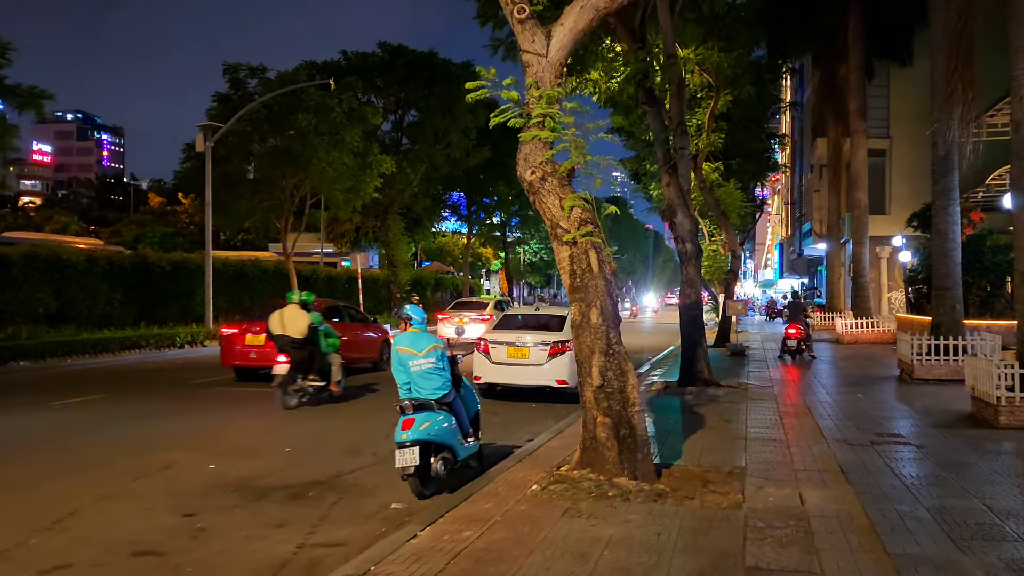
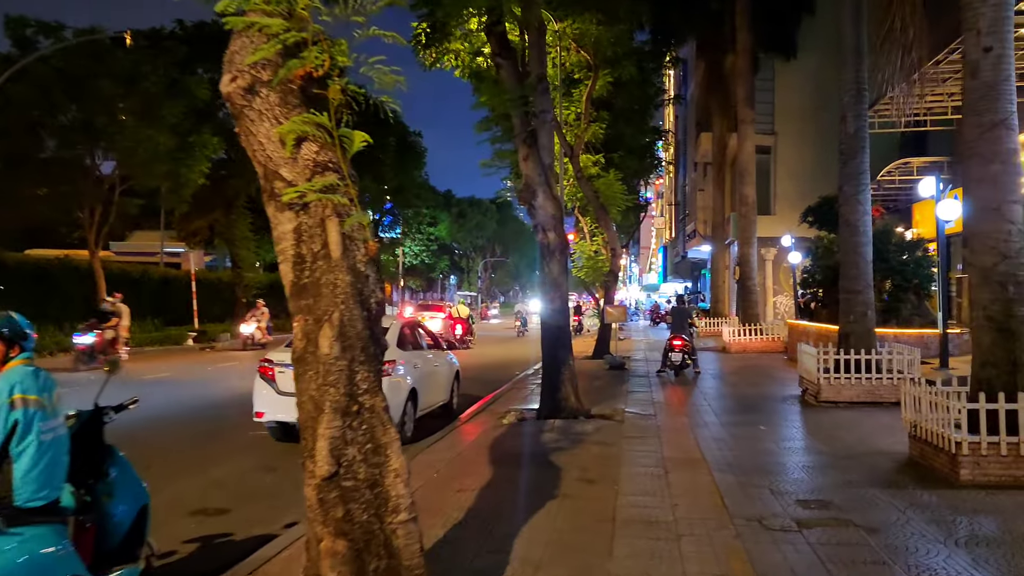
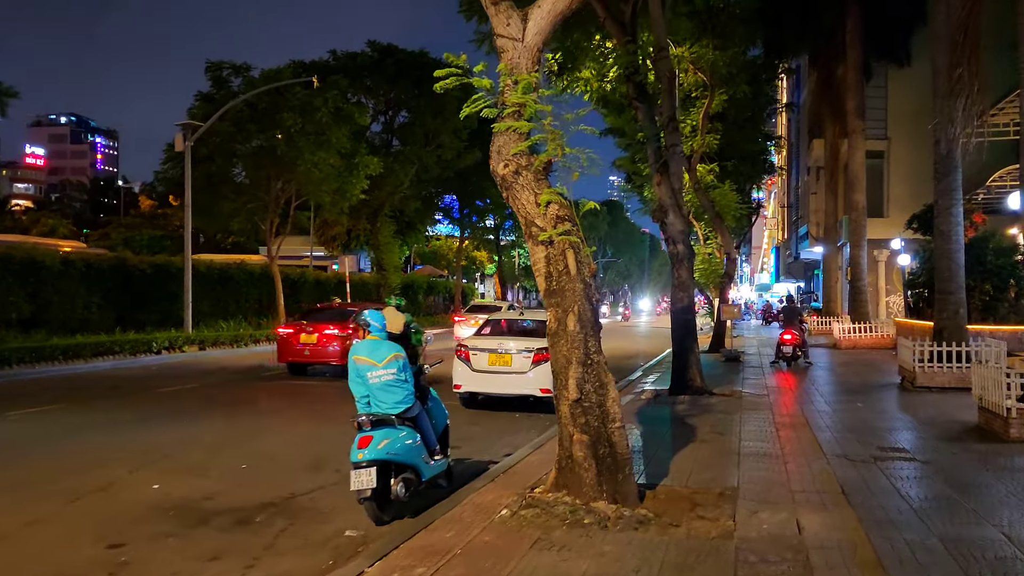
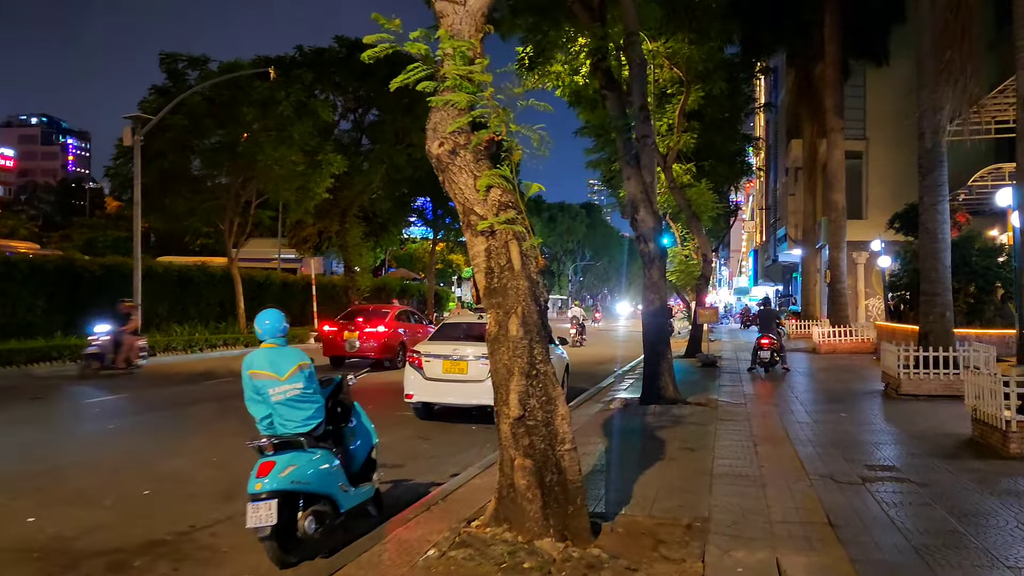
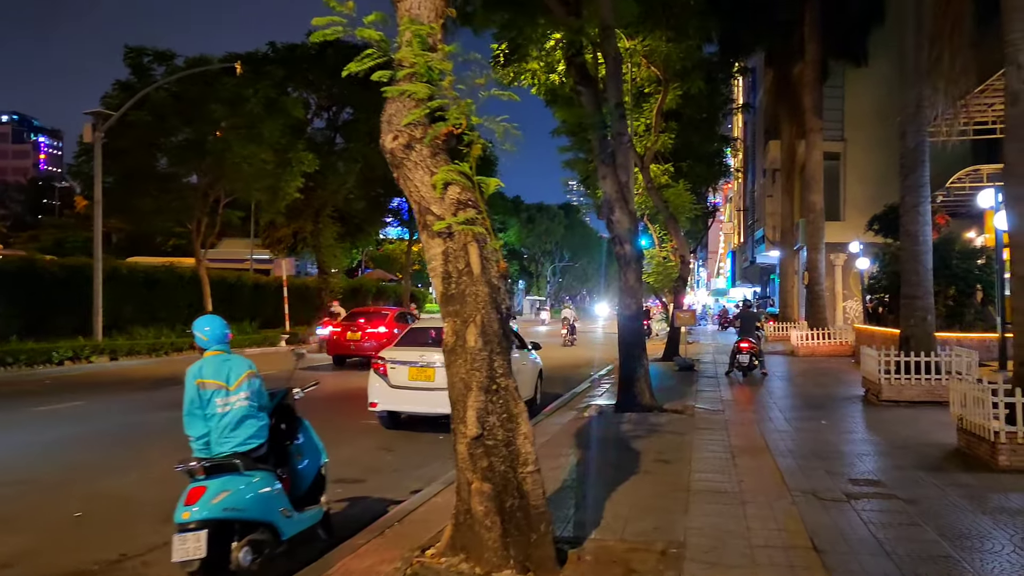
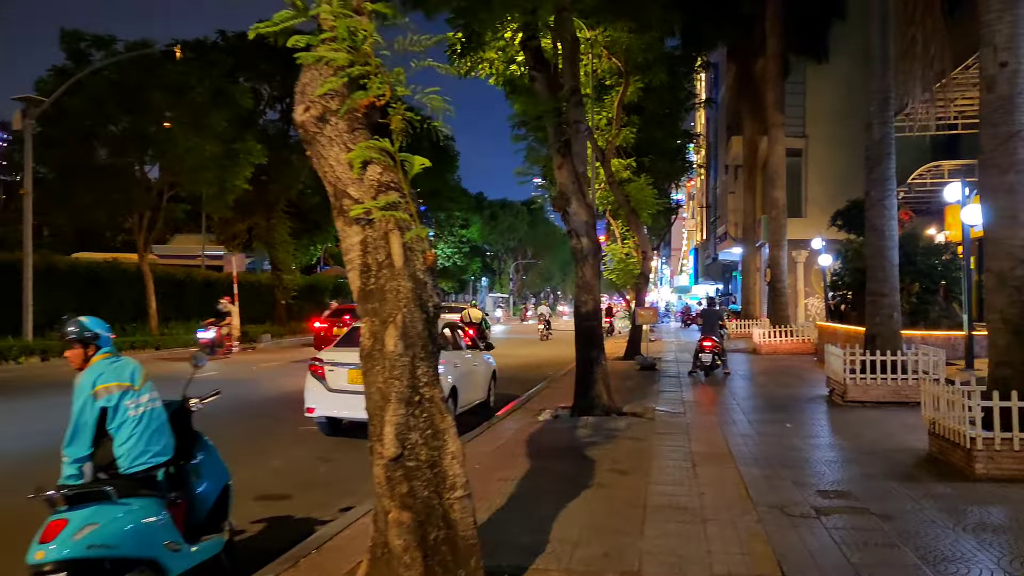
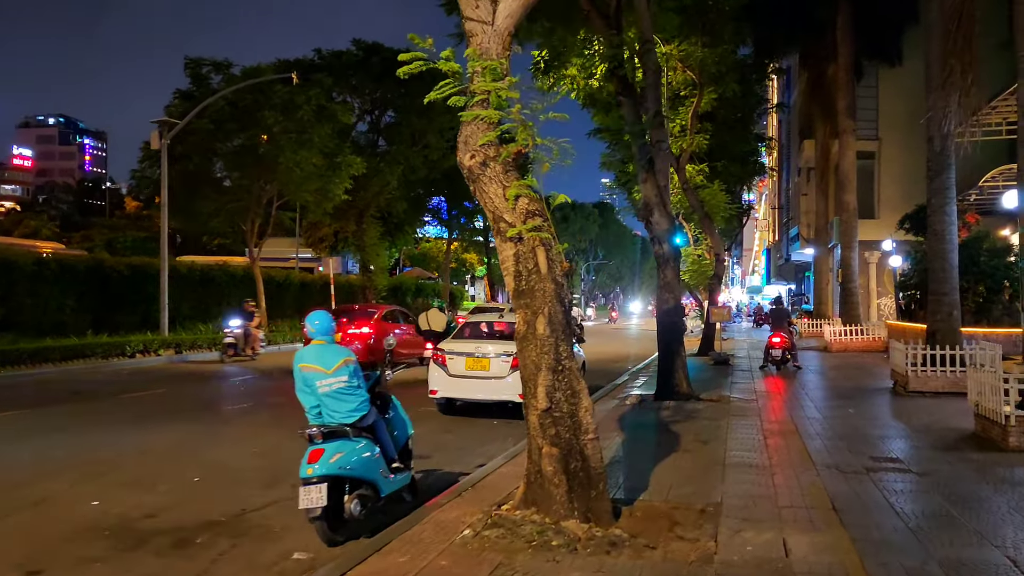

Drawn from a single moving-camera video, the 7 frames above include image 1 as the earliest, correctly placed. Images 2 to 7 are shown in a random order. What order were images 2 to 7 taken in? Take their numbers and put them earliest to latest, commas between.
3, 7, 4, 5, 6, 2
